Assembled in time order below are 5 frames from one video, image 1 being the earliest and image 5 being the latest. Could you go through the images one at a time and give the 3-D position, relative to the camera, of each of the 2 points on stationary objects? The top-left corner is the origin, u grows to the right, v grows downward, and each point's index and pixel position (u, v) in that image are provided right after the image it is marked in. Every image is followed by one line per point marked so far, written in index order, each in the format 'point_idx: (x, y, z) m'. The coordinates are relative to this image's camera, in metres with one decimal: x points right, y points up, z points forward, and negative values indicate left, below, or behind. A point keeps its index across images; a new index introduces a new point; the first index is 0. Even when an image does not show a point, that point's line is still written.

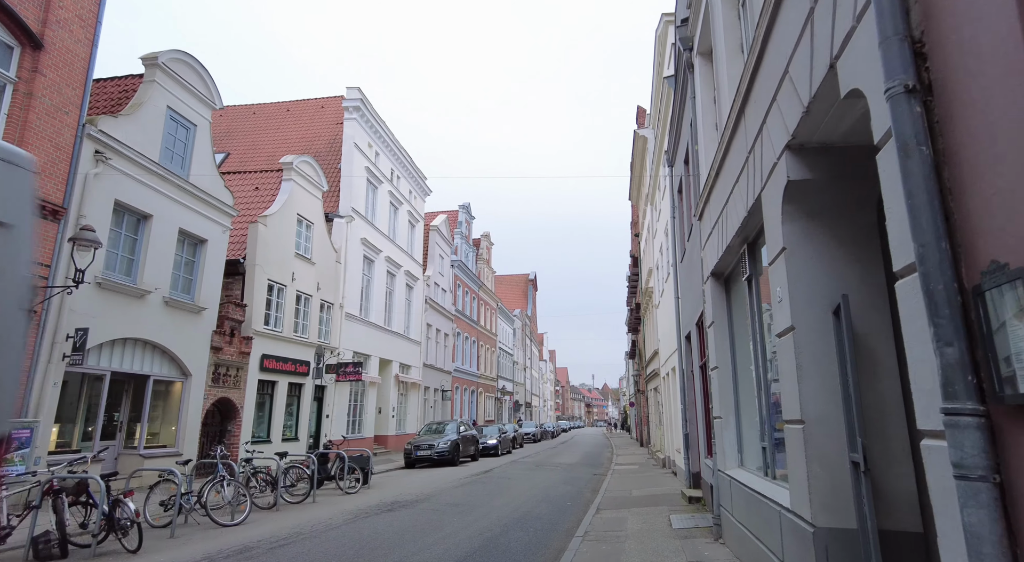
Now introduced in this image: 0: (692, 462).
0: (+3.6, -3.6, +12.1) m
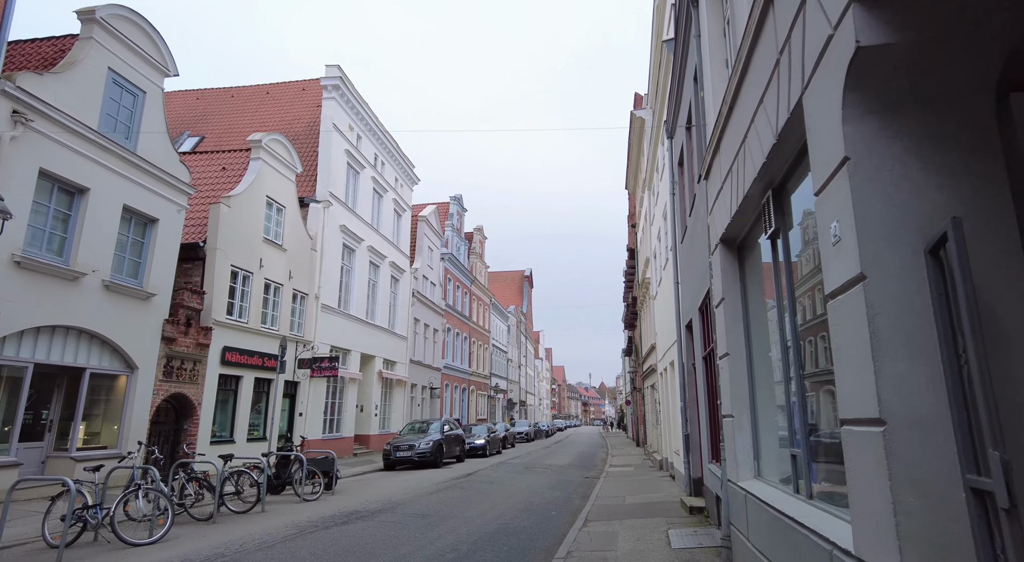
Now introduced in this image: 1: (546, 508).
0: (+3.2, -3.3, +10.8) m
1: (+0.6, -4.2, +11.3) m
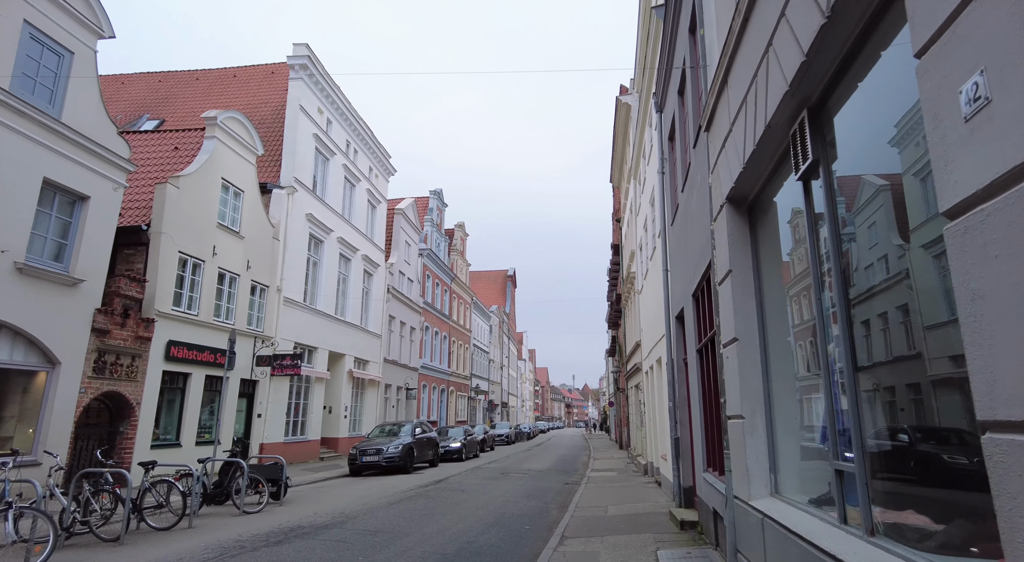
0: (+2.7, -3.1, +9.7) m
1: (+0.1, -4.0, +10.1) m
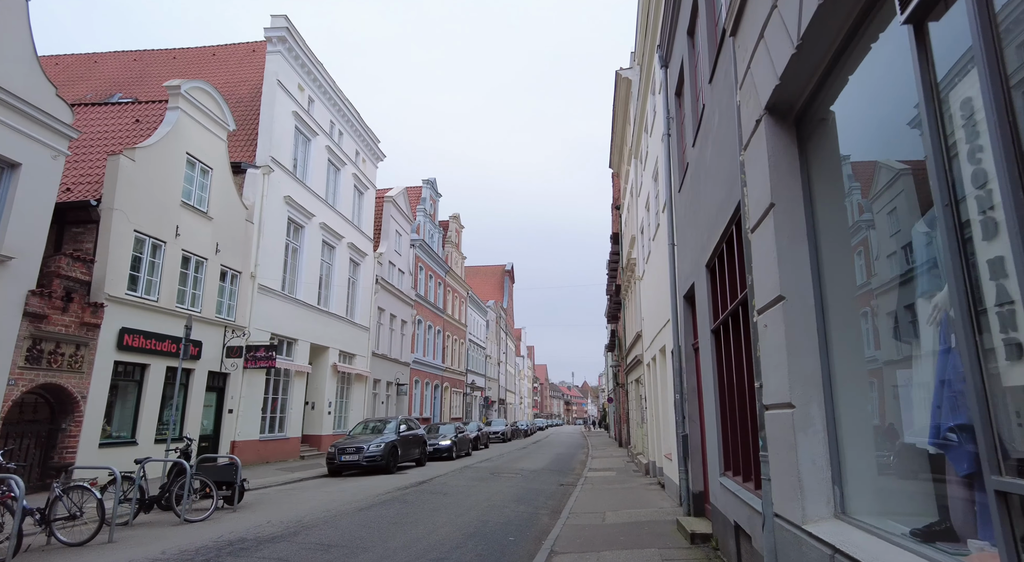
0: (+2.5, -2.7, +8.4) m
1: (-0.1, -3.6, +8.7) m
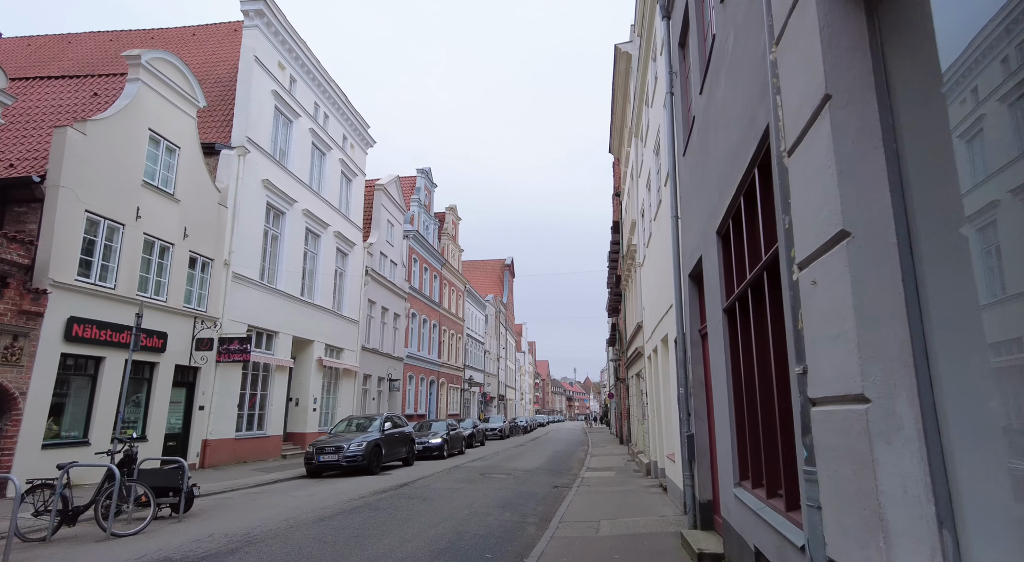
0: (+2.2, -2.4, +7.2) m
1: (-0.4, -3.3, +7.6) m
